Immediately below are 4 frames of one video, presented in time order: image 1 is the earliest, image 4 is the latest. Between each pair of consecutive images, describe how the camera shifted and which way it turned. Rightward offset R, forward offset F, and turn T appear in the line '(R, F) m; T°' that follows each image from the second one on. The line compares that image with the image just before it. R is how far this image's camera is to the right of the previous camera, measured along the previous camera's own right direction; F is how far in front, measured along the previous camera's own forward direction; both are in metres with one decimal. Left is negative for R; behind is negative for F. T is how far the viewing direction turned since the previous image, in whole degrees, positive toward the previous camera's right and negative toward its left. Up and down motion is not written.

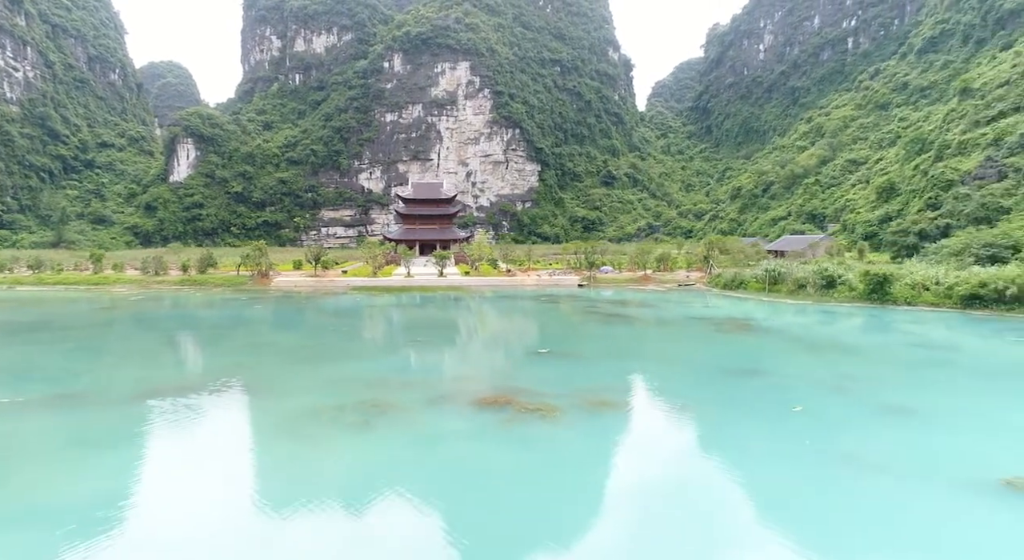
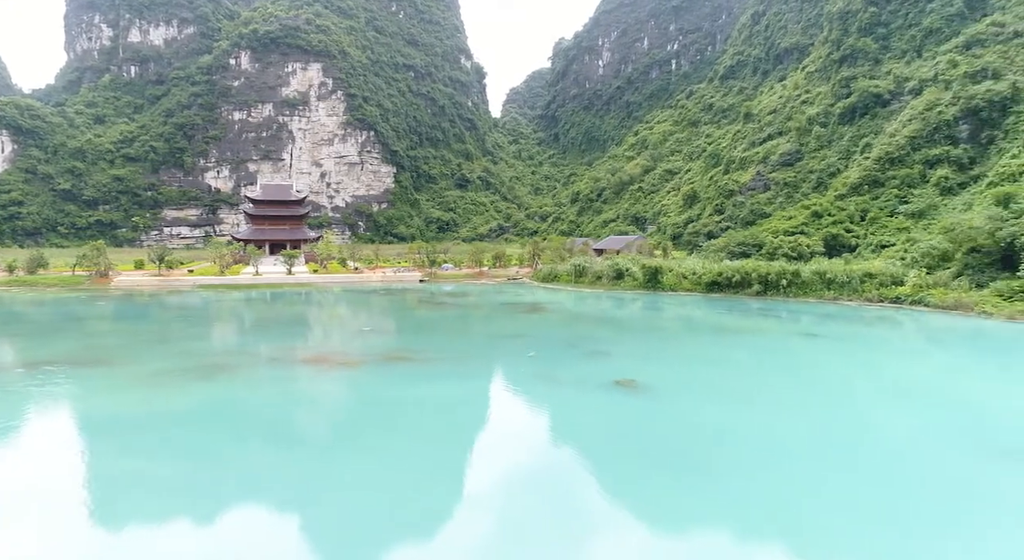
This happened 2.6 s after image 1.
(+1.1, -3.8) m; +13°
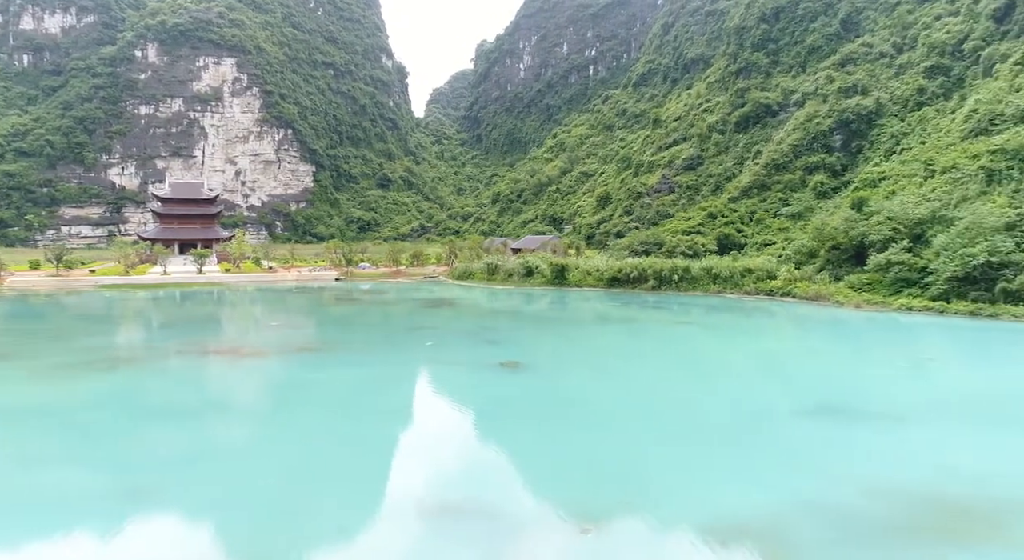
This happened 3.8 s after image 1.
(+0.8, -1.4) m; +7°
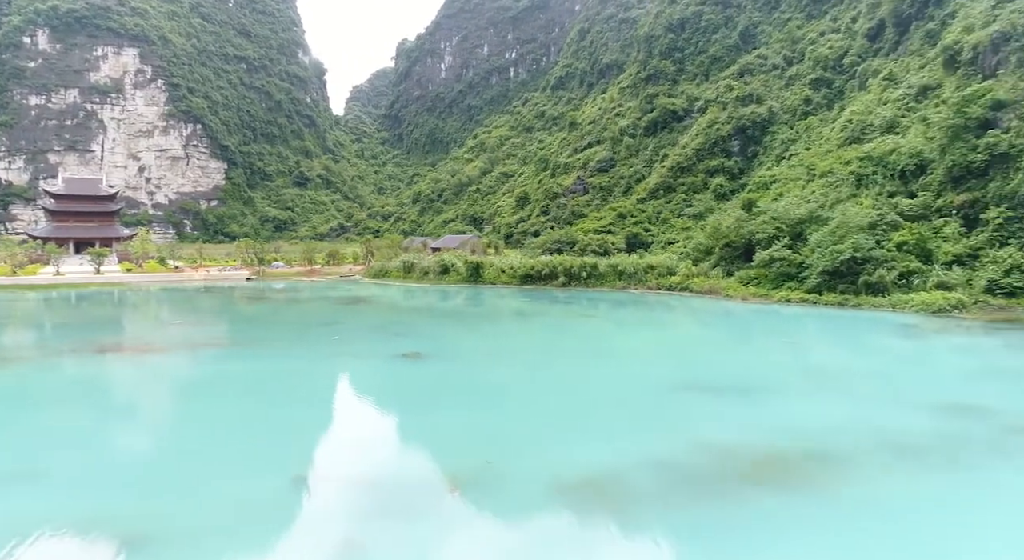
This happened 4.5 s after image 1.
(+0.8, -0.7) m; +7°
